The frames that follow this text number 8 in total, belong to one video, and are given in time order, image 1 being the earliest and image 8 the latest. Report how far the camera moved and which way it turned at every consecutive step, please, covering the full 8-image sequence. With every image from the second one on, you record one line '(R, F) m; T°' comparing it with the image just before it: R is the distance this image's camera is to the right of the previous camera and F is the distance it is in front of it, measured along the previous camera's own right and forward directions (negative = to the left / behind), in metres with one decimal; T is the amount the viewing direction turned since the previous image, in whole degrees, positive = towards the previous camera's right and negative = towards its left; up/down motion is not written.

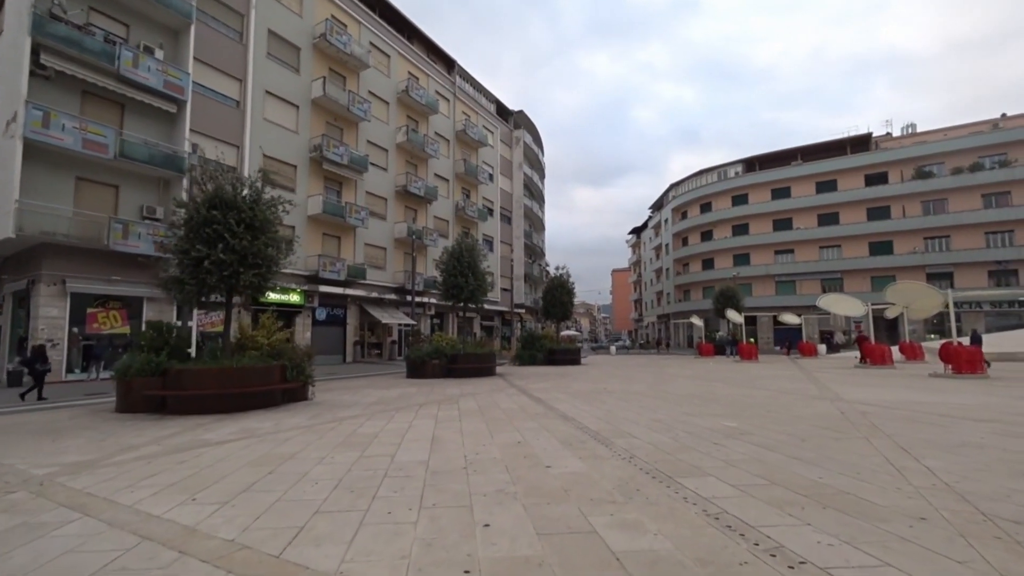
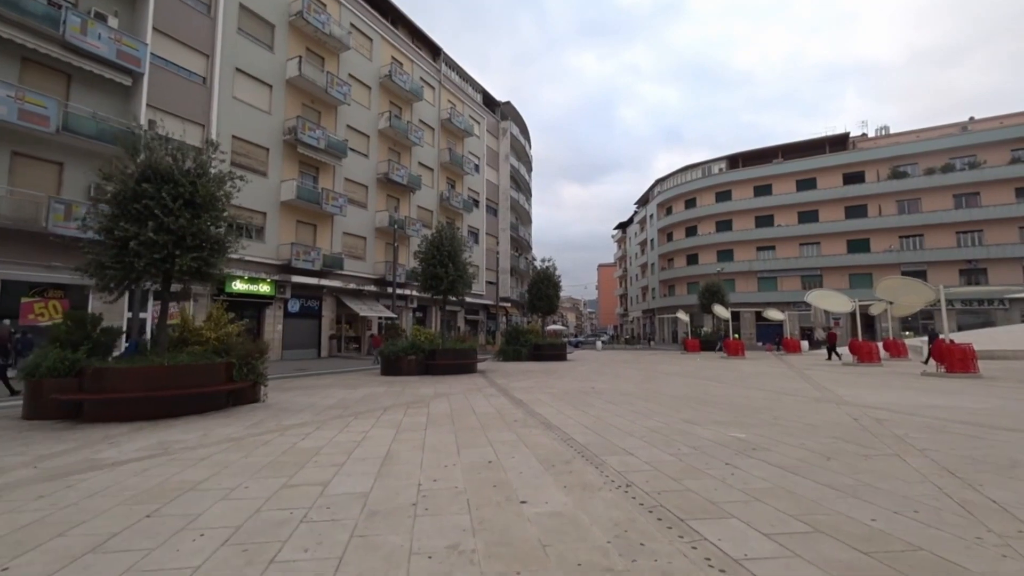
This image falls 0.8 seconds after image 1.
(+0.2, +1.2) m; +2°
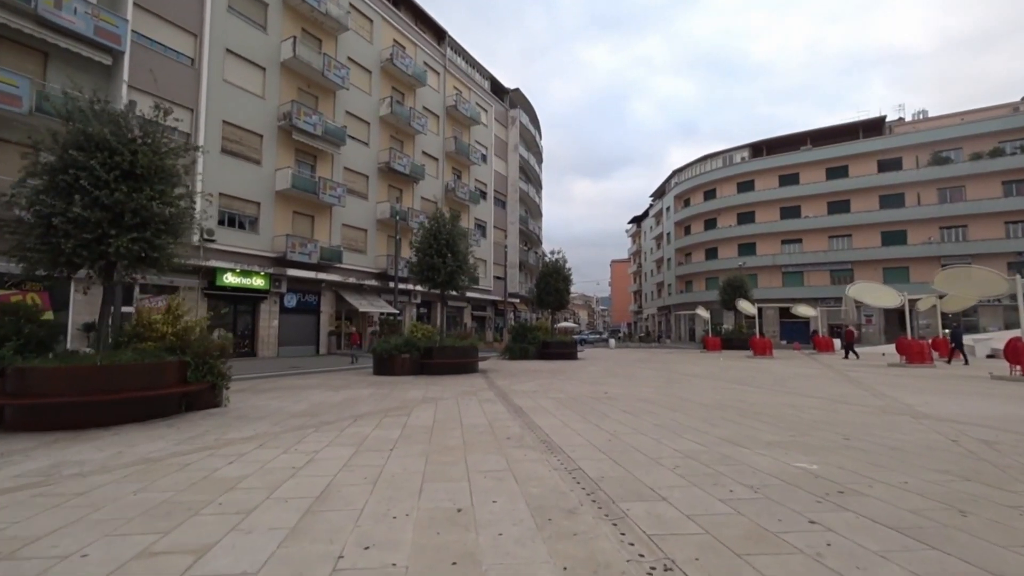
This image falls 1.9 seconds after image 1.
(+0.3, +1.6) m; -2°
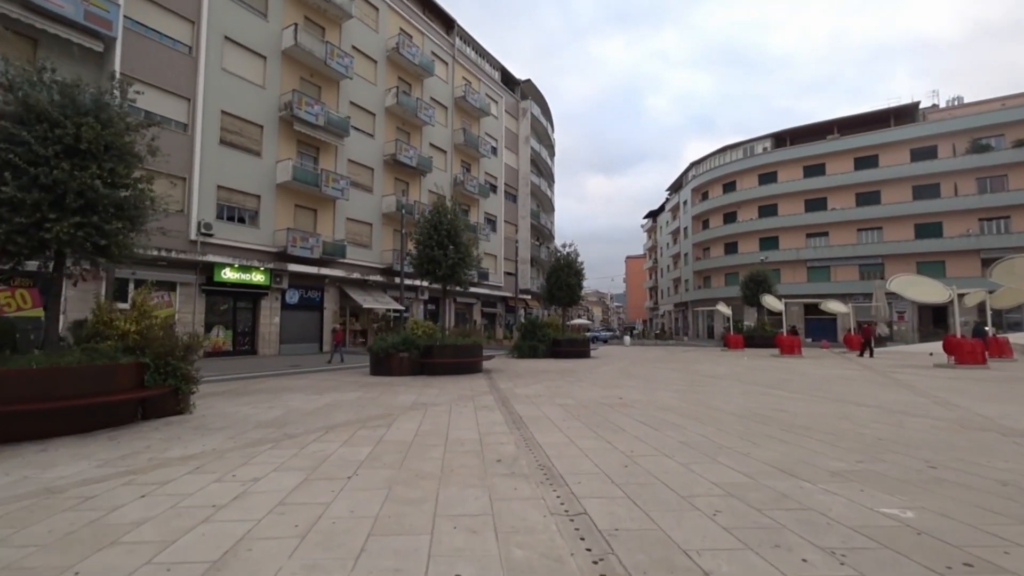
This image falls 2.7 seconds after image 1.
(+0.3, +1.2) m; -2°
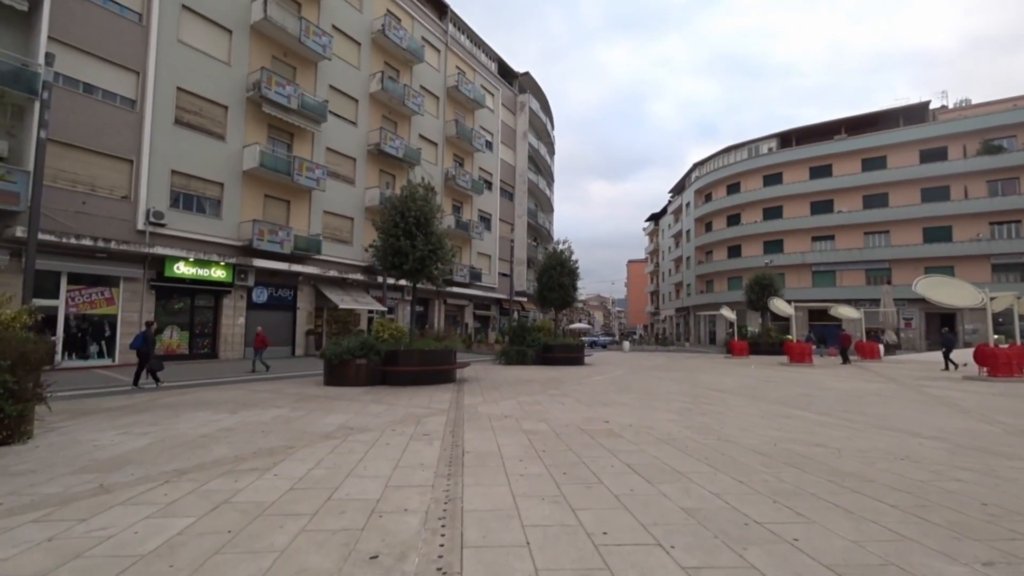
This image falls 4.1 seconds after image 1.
(+0.8, +2.0) m; 0°
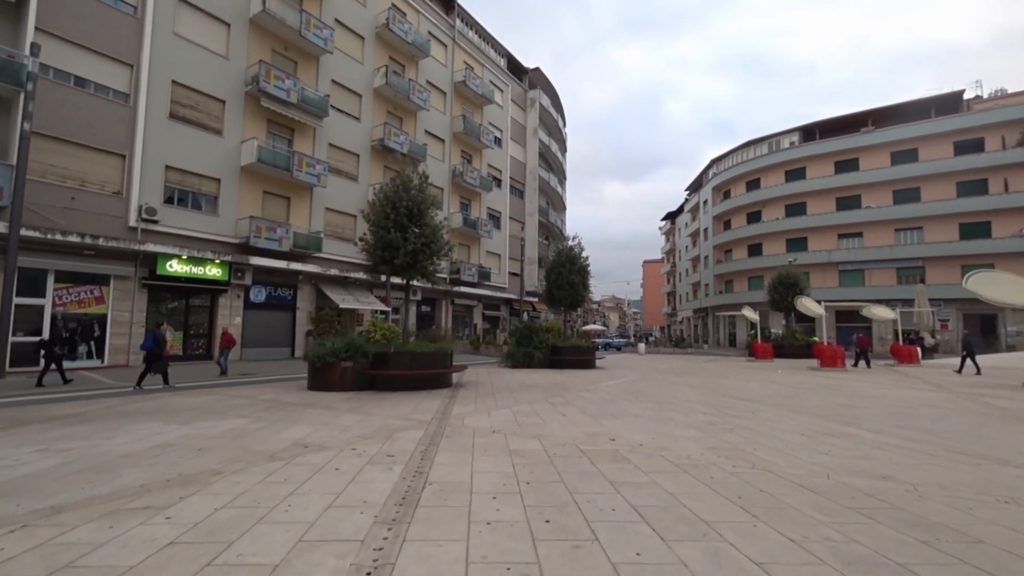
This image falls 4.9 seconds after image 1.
(+0.4, +1.2) m; -2°
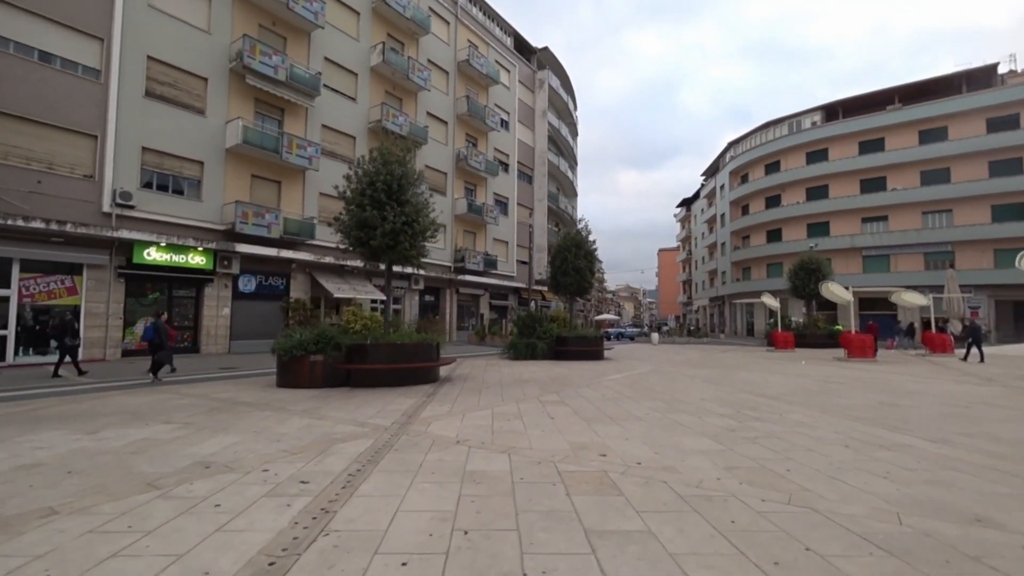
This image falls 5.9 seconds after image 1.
(+0.6, +1.4) m; -2°
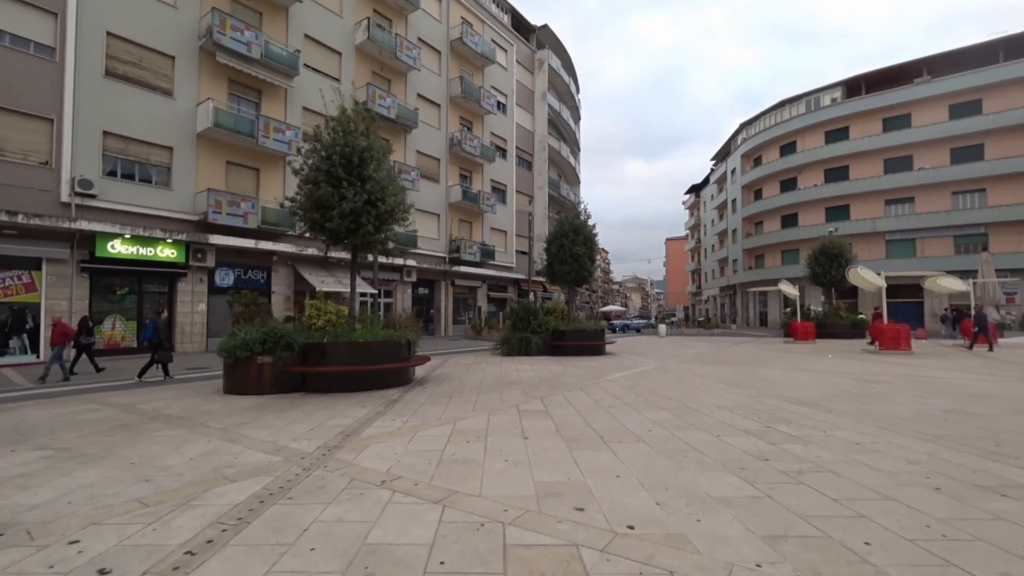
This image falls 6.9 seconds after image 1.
(+0.6, +1.5) m; -1°
